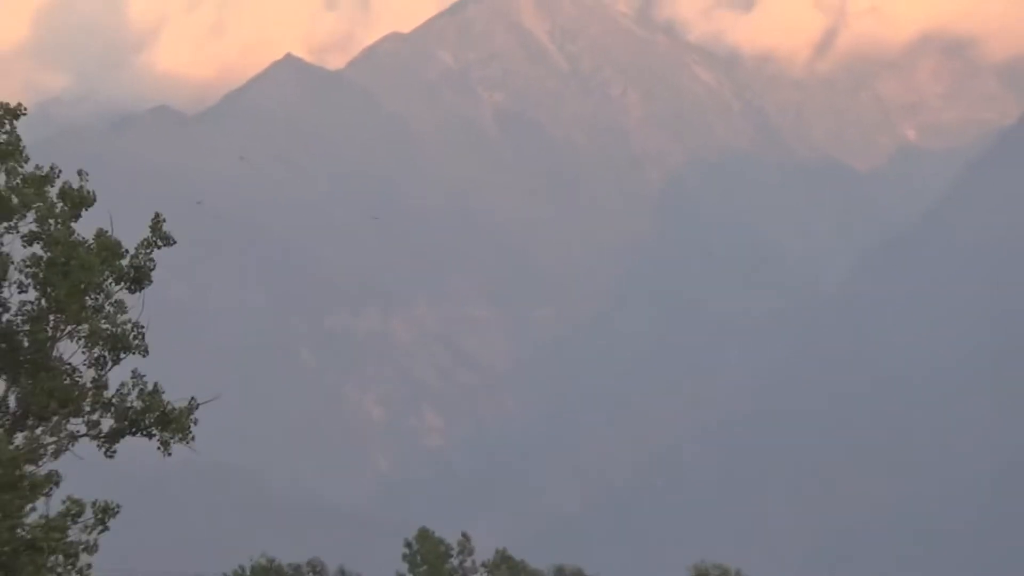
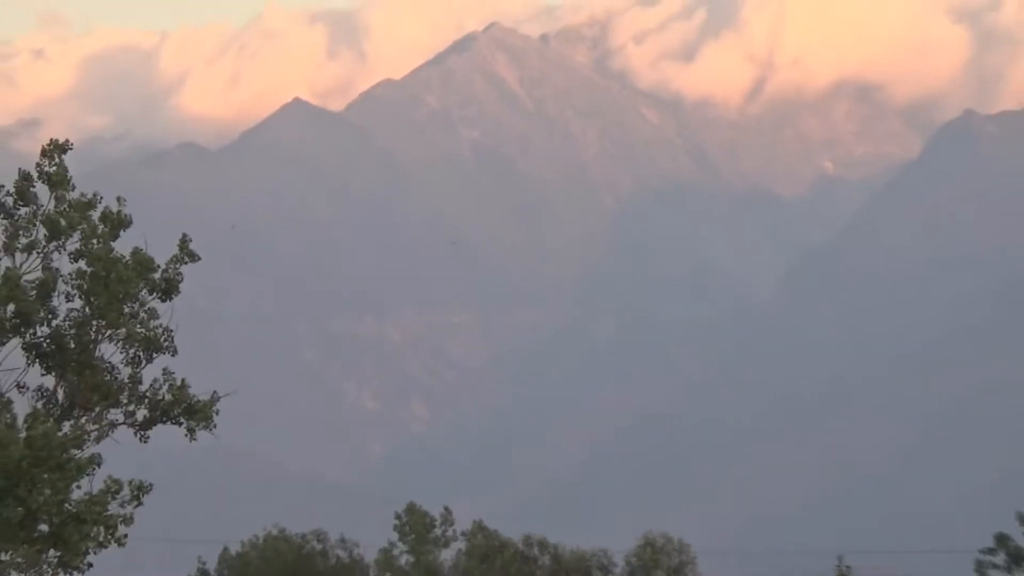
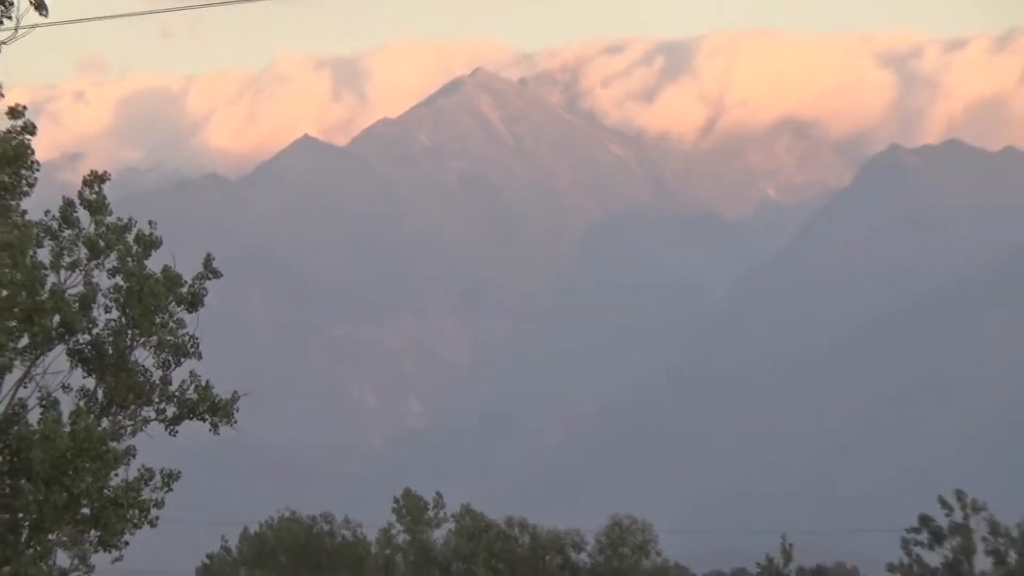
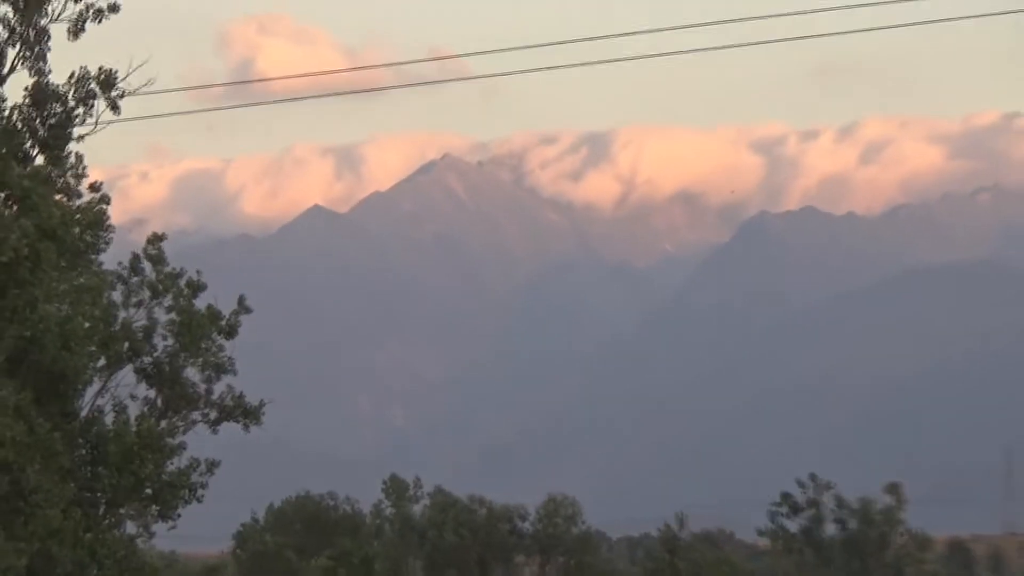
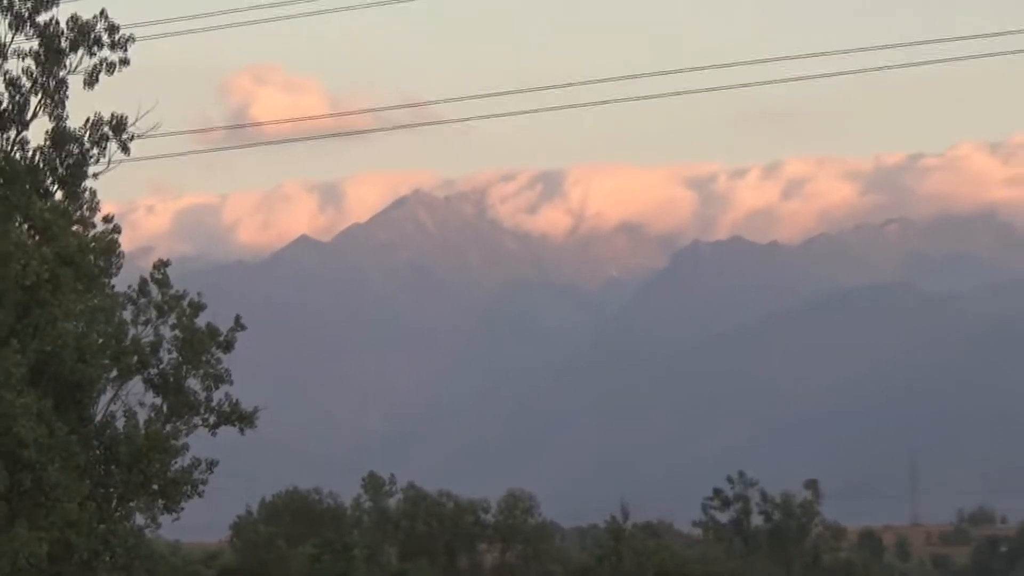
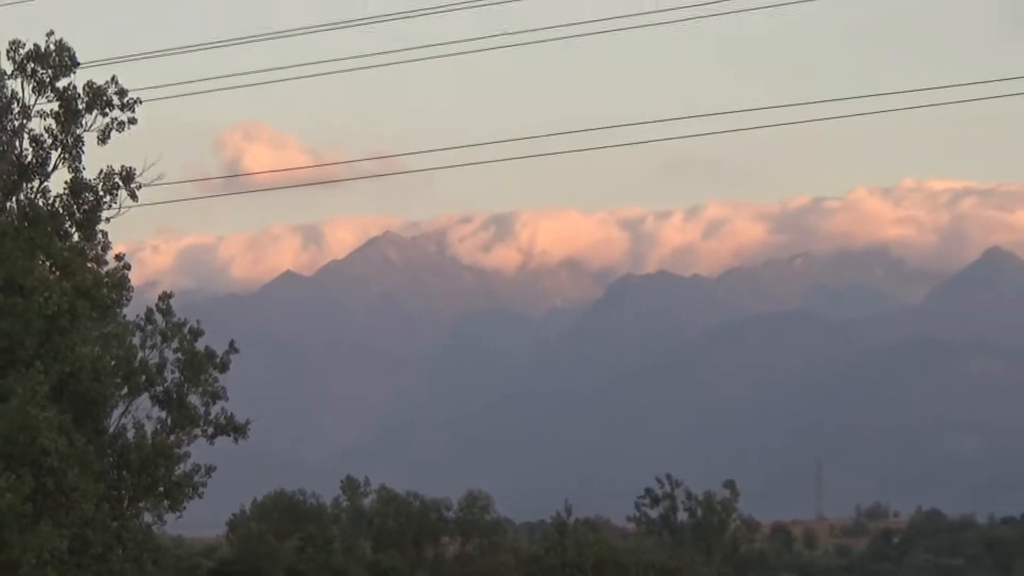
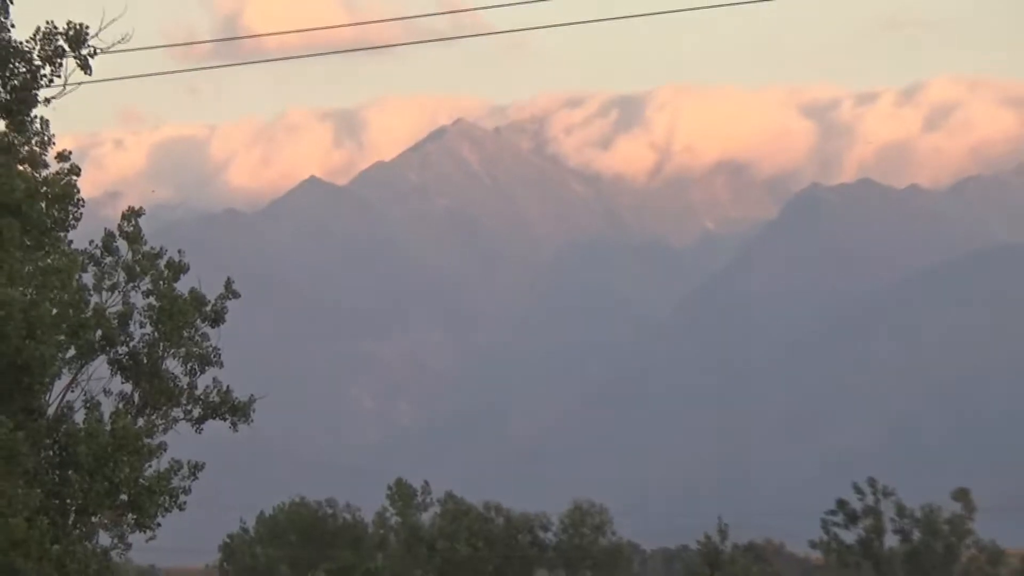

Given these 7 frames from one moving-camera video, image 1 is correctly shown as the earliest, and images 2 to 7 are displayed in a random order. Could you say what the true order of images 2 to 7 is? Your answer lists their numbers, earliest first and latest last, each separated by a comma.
2, 3, 7, 4, 5, 6
